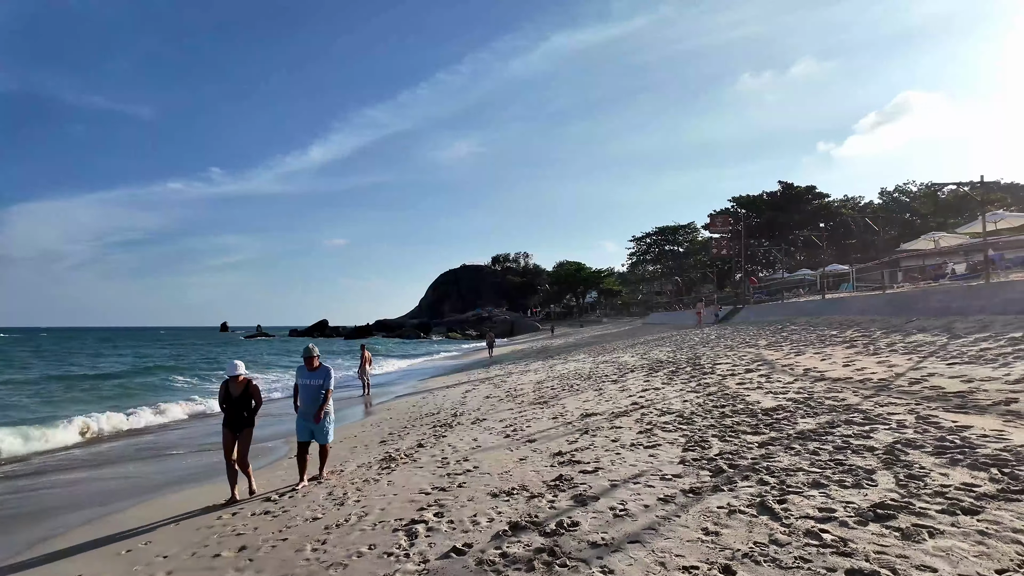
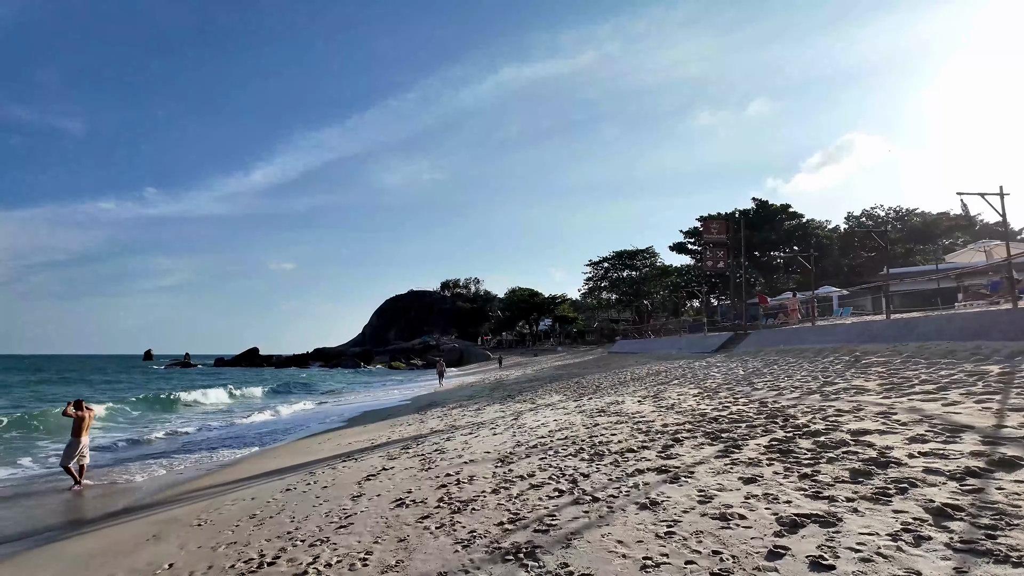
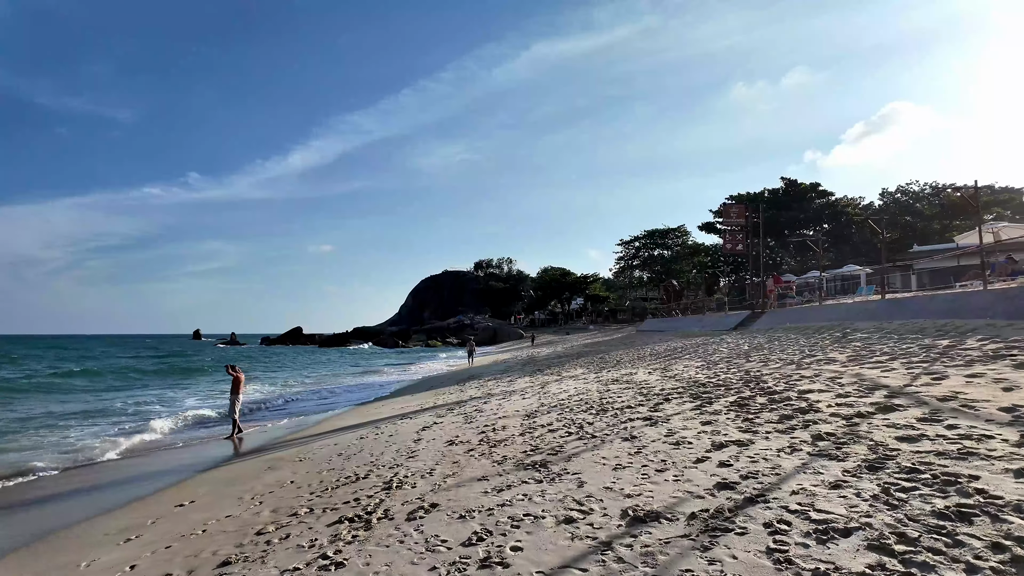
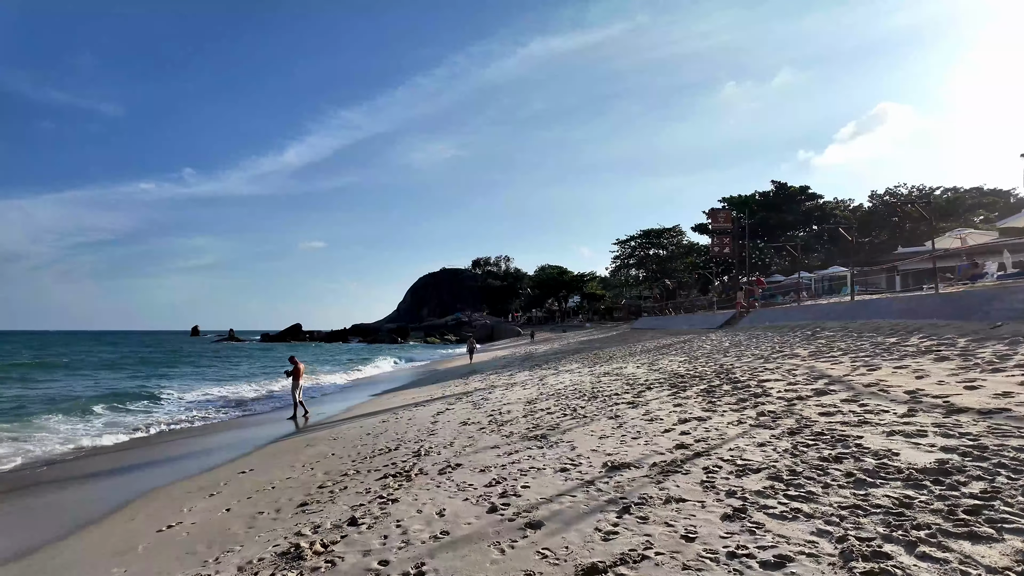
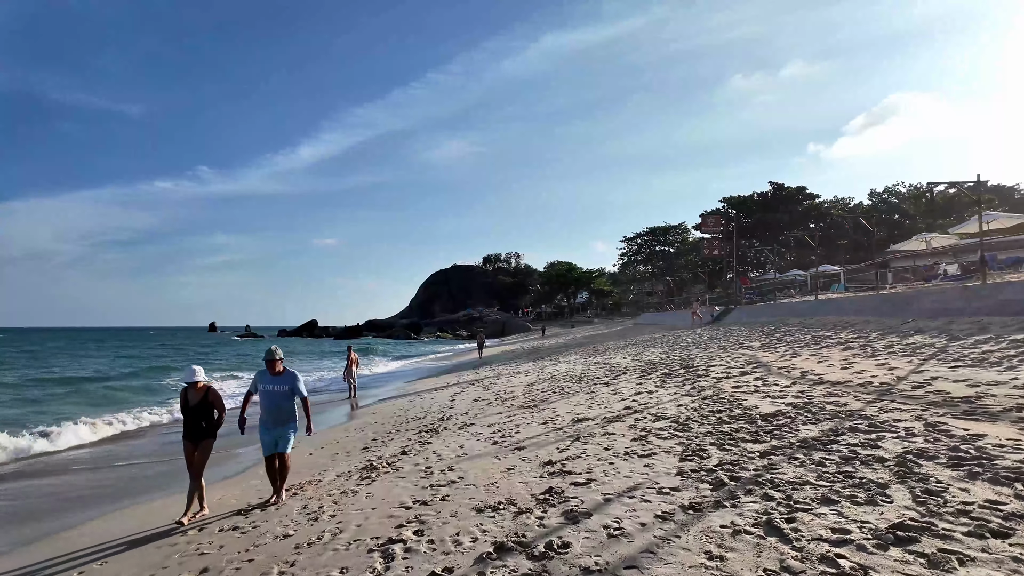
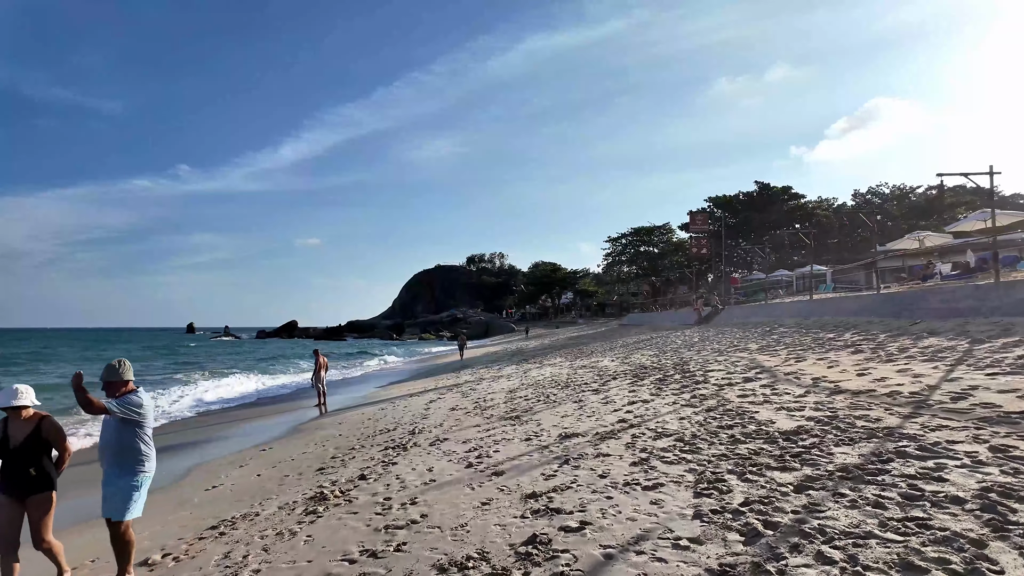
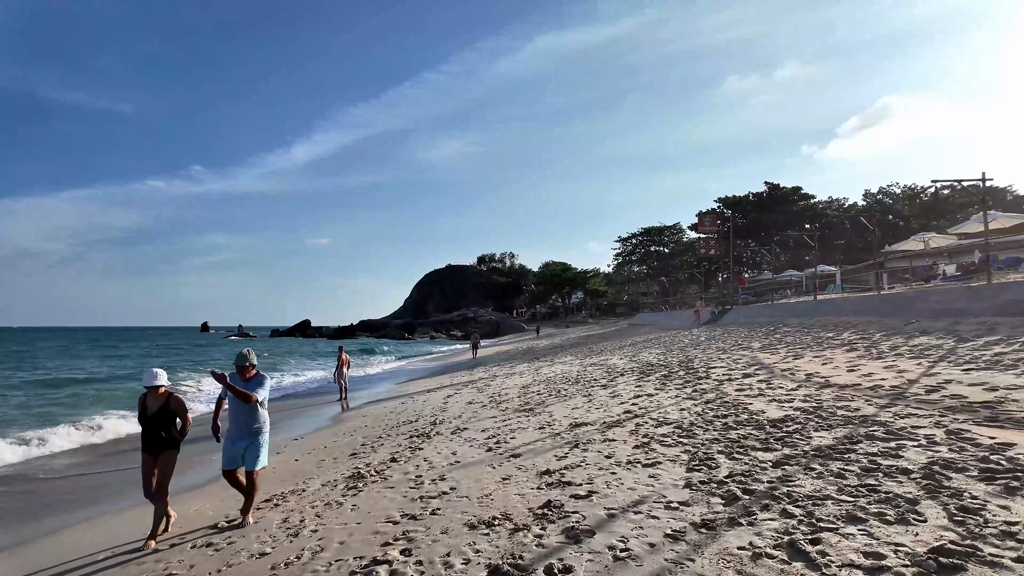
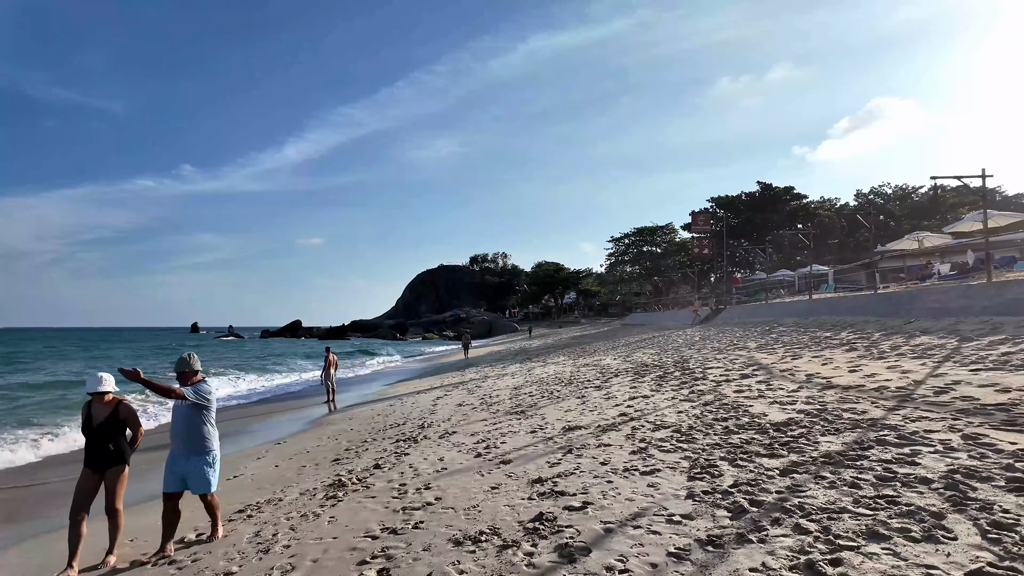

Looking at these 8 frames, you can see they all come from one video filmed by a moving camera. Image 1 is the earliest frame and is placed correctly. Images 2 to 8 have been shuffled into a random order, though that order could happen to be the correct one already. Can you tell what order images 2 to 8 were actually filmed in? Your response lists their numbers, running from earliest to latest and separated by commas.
5, 7, 8, 6, 4, 3, 2
